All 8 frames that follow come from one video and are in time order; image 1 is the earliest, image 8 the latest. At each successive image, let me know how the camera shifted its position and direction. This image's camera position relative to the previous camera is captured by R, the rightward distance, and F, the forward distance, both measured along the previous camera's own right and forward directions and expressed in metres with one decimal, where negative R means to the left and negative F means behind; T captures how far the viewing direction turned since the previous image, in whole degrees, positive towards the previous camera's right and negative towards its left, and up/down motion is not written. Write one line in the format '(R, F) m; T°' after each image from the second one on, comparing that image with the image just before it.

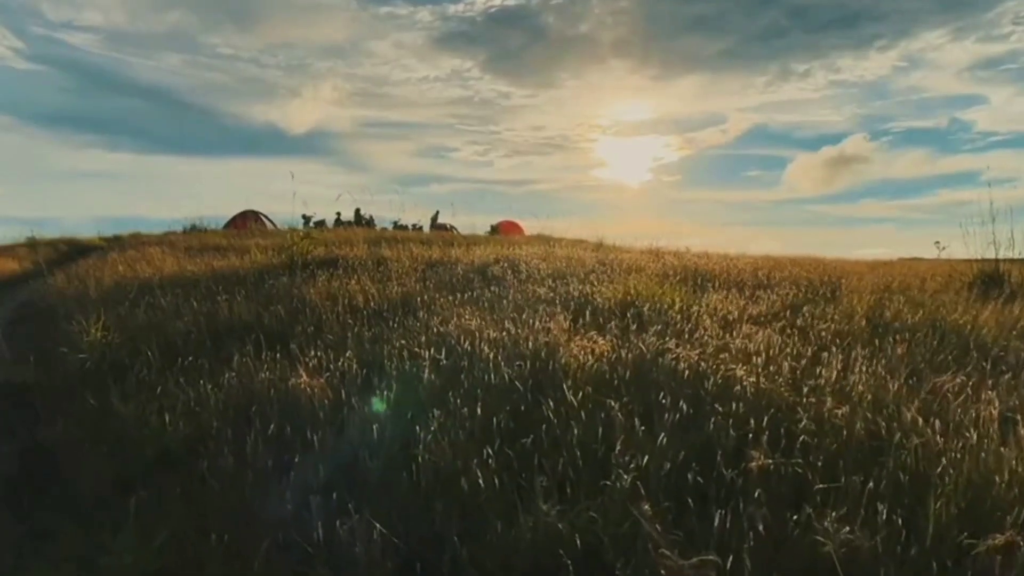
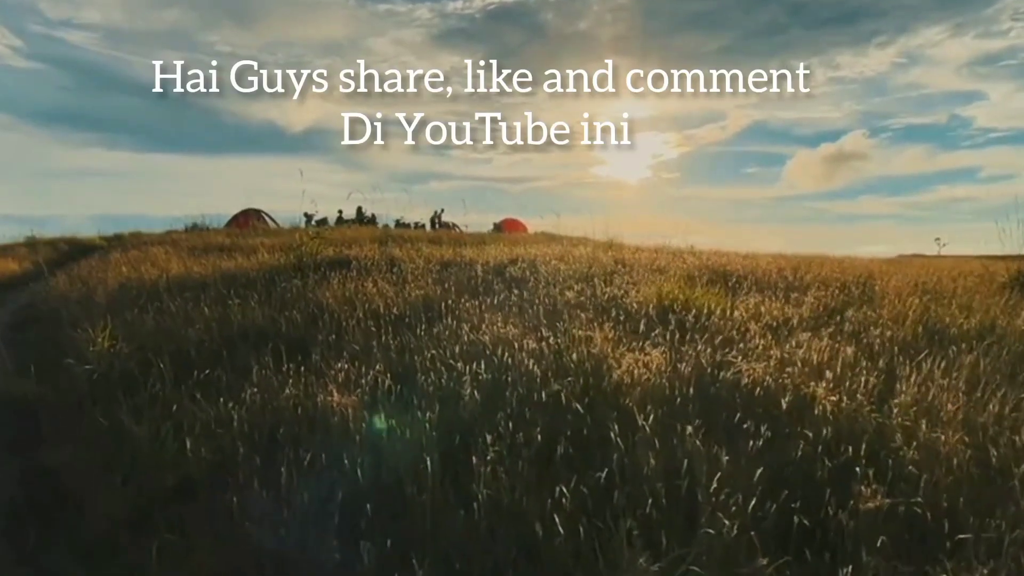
(-0.2, +0.3) m; 0°
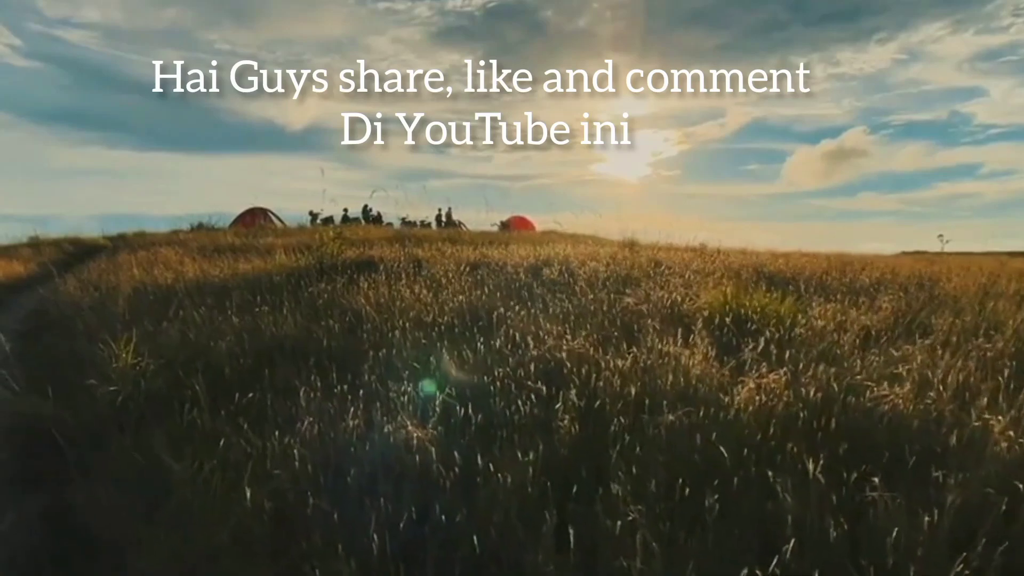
(-0.4, +0.5) m; 0°
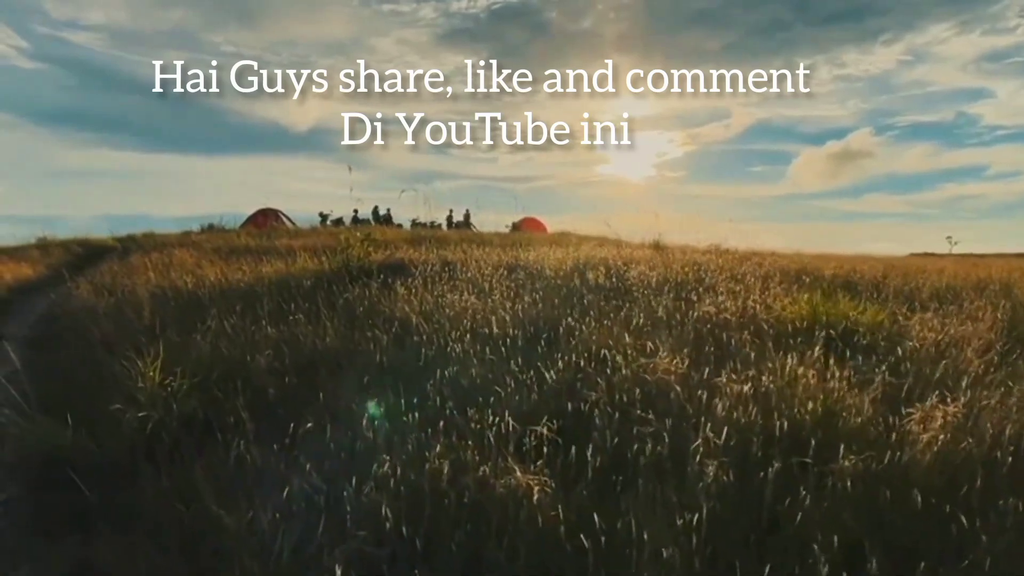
(-0.4, +0.6) m; 0°
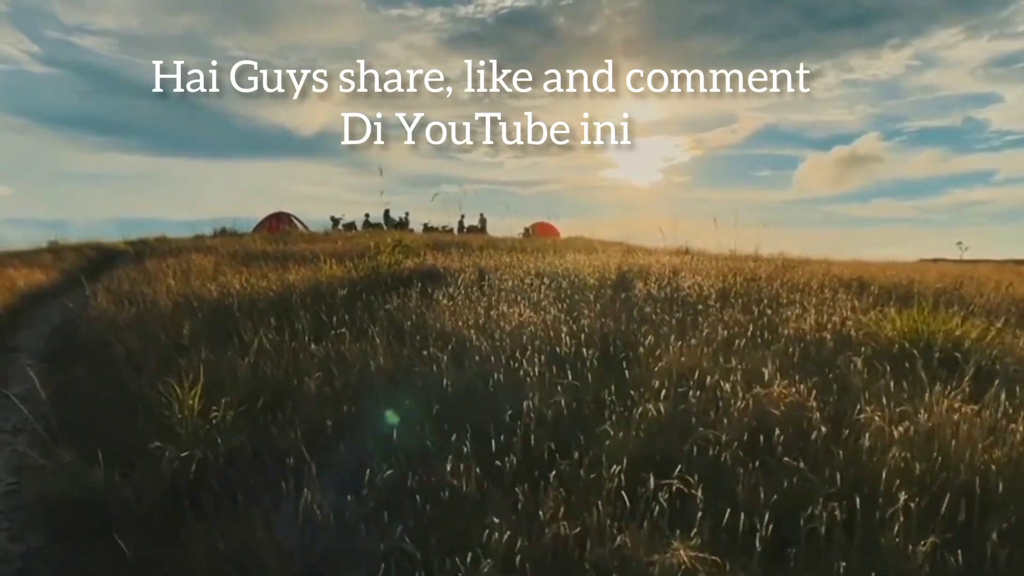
(-0.4, +0.5) m; 0°
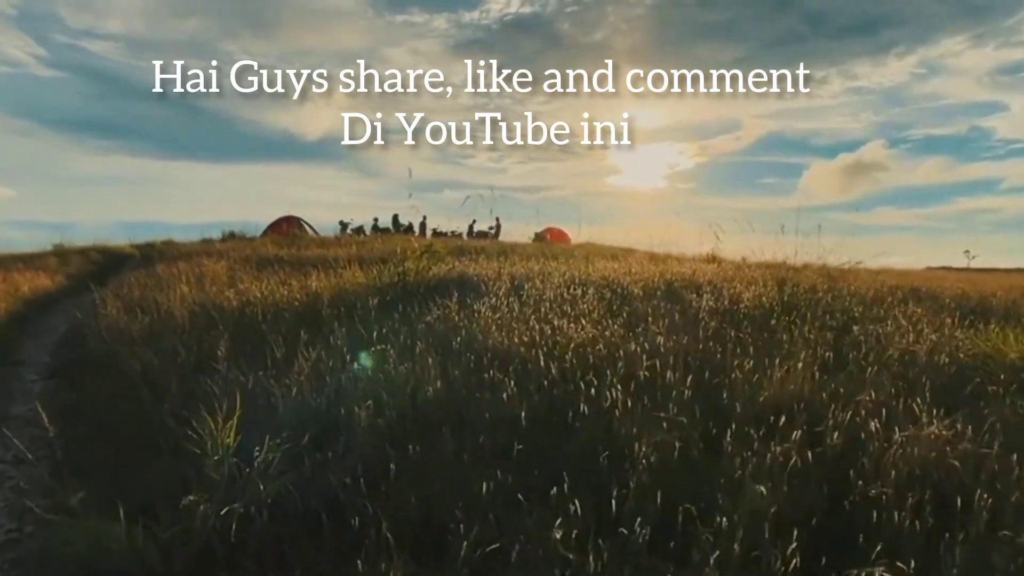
(-0.4, +0.6) m; 0°
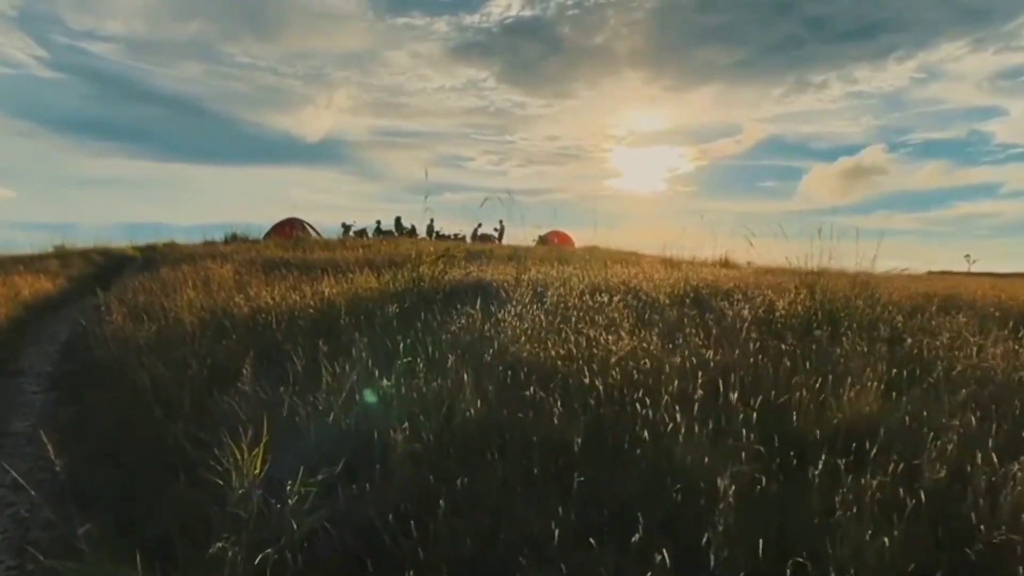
(-0.2, +0.3) m; 0°
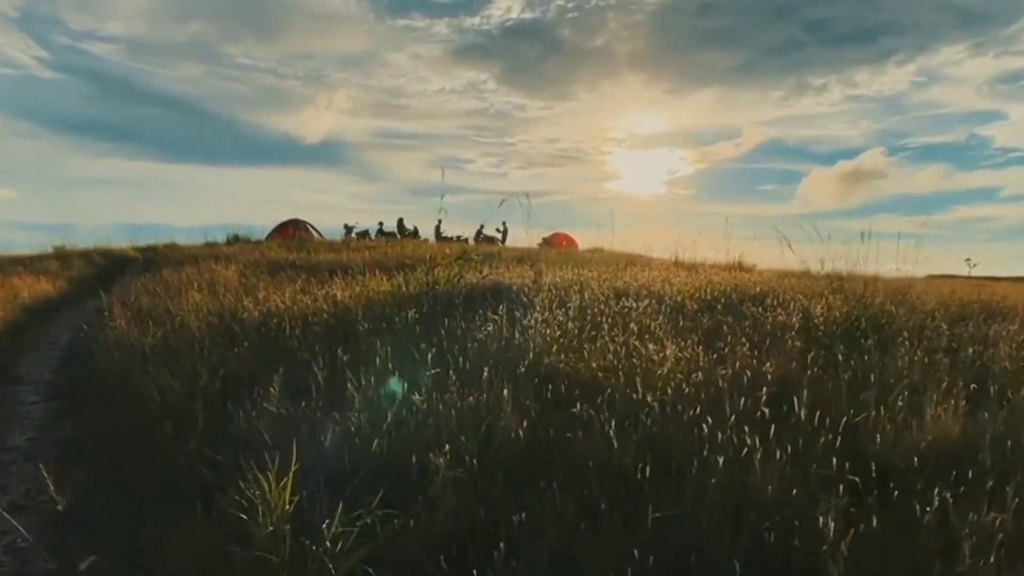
(-0.2, +0.3) m; 0°
